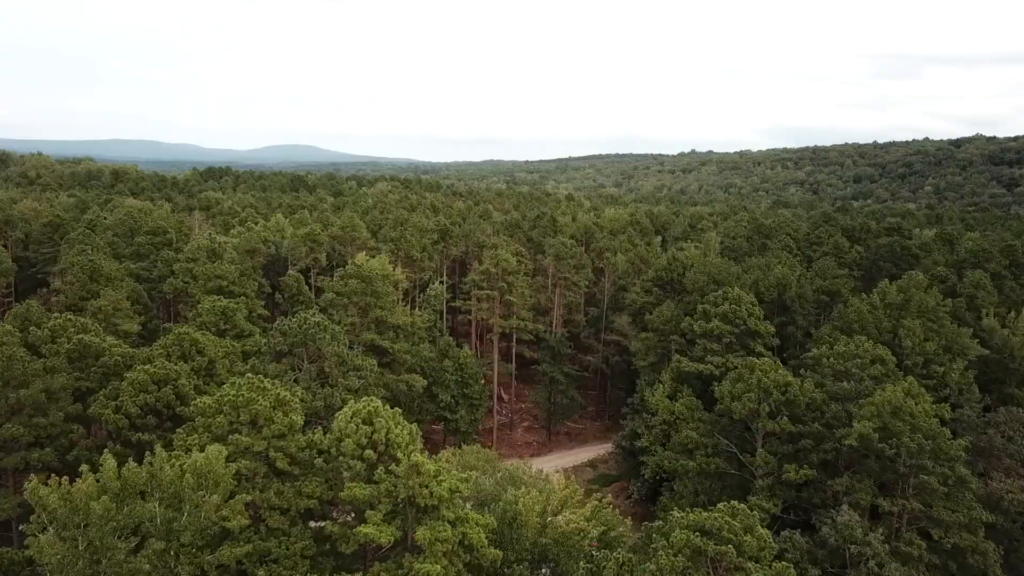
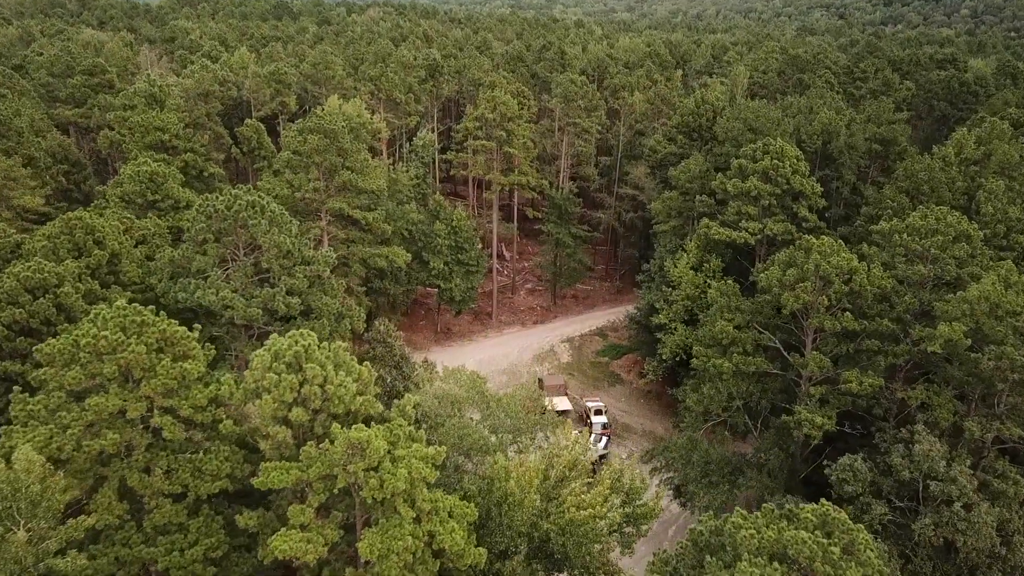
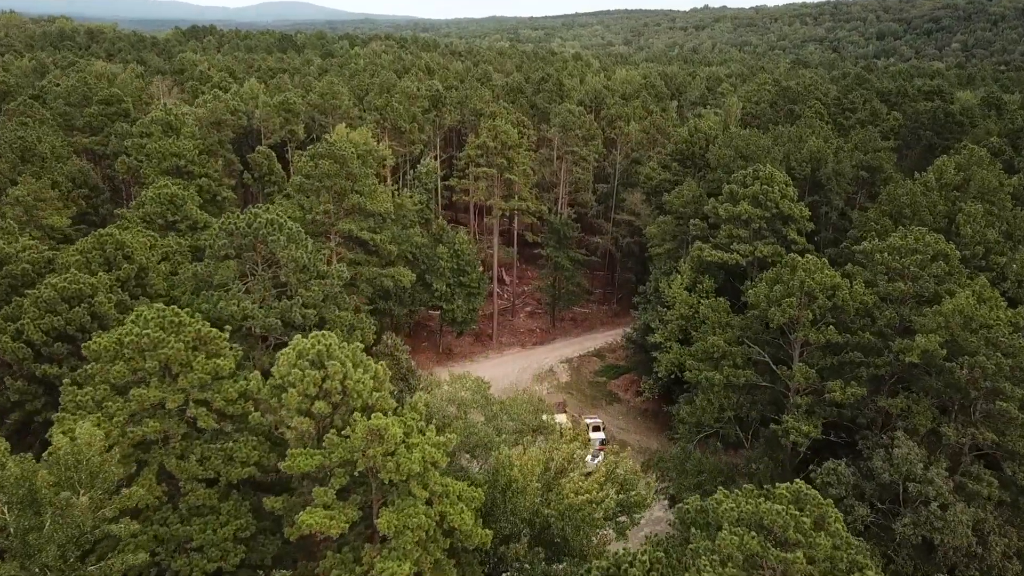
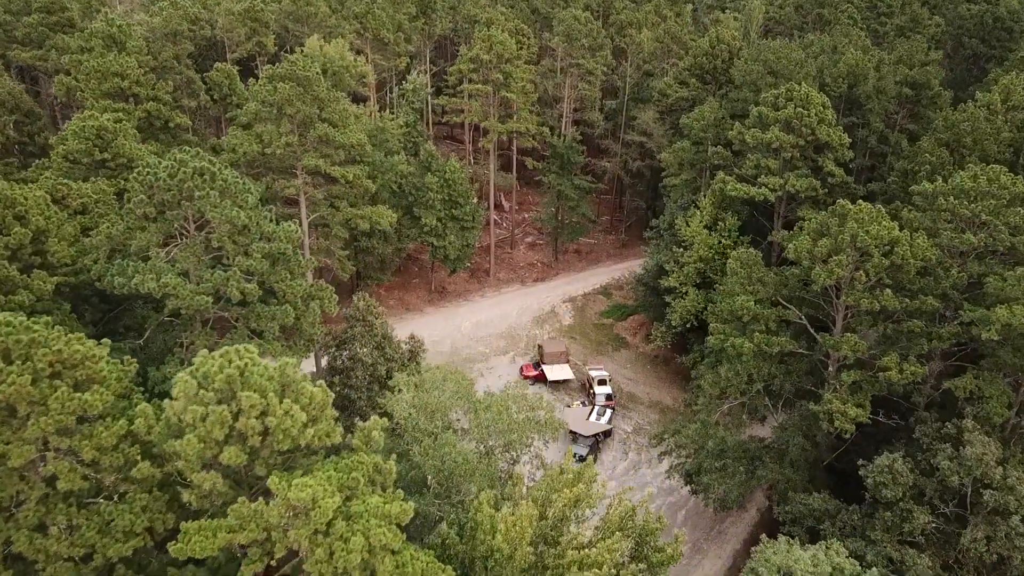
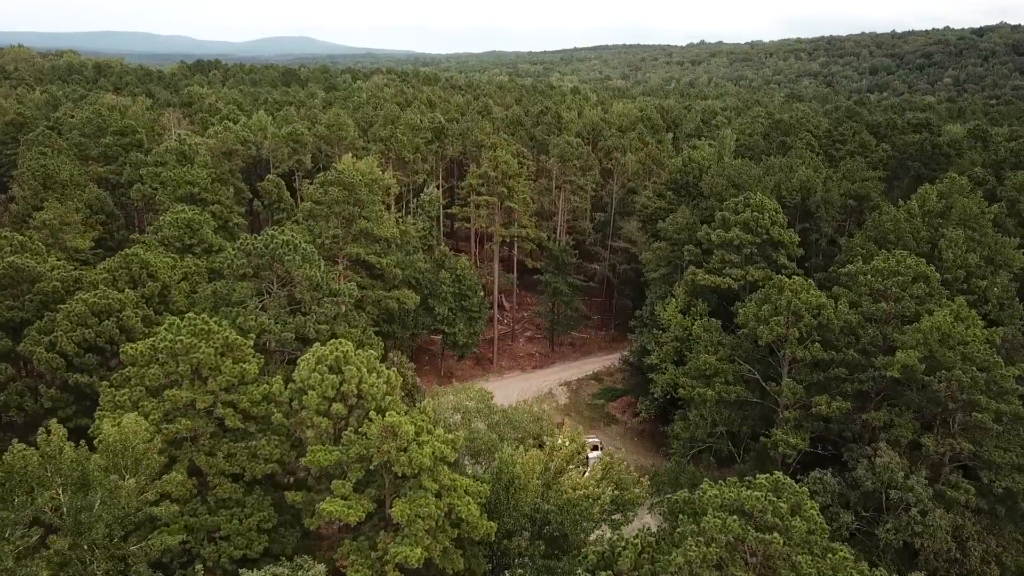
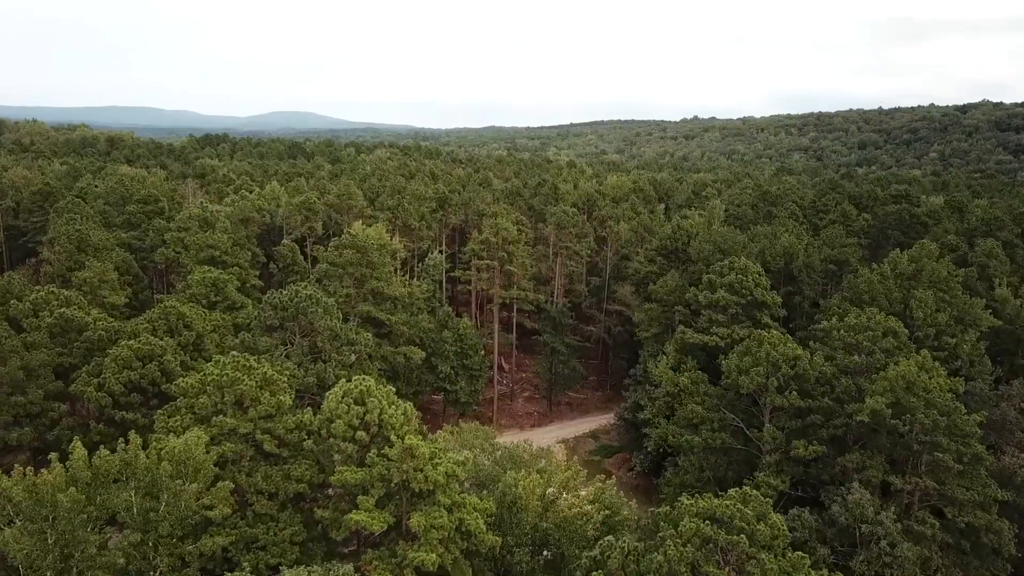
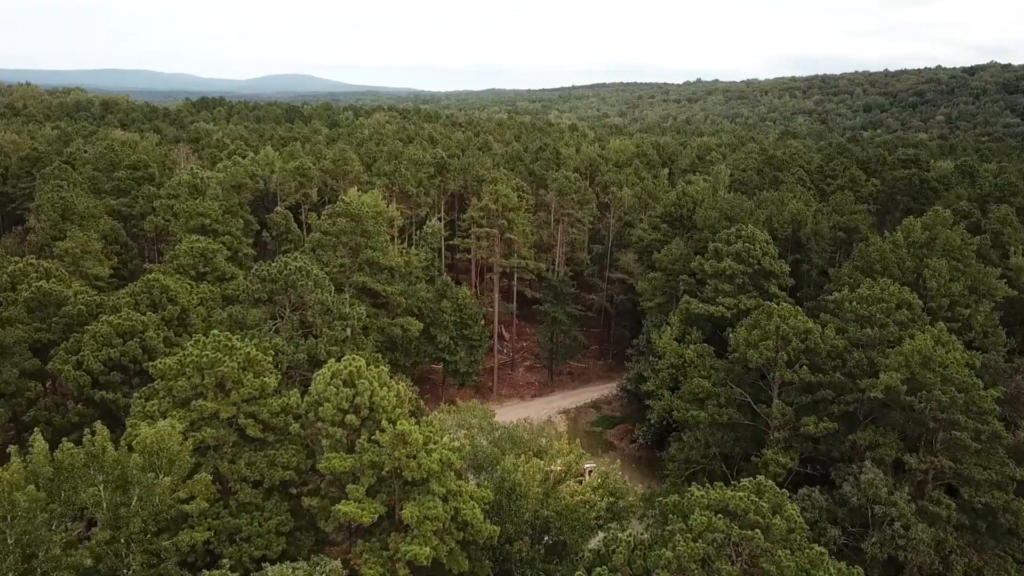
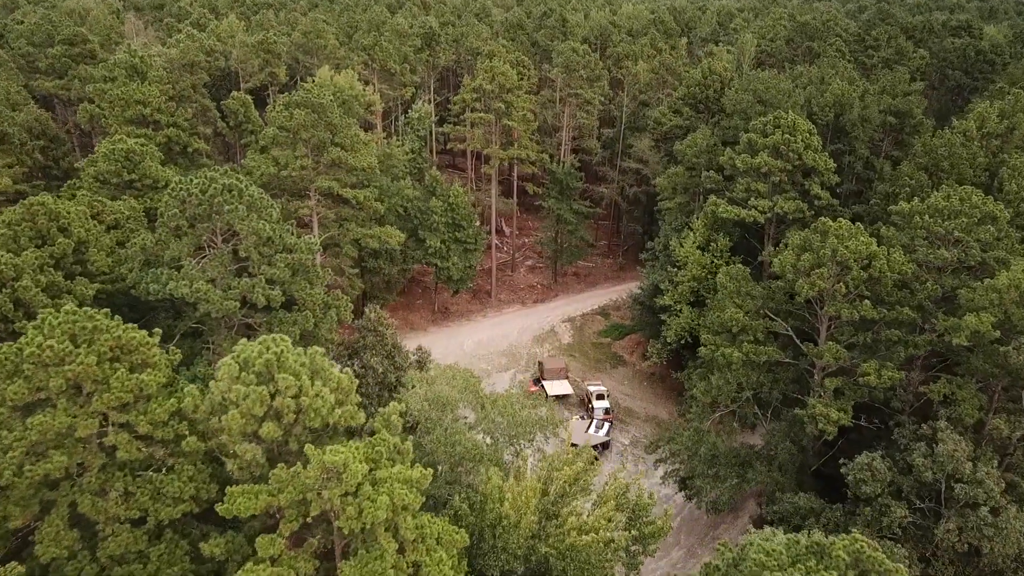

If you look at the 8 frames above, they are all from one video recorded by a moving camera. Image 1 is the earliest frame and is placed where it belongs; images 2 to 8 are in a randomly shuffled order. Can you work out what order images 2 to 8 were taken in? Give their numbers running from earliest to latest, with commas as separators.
6, 7, 5, 3, 2, 8, 4
